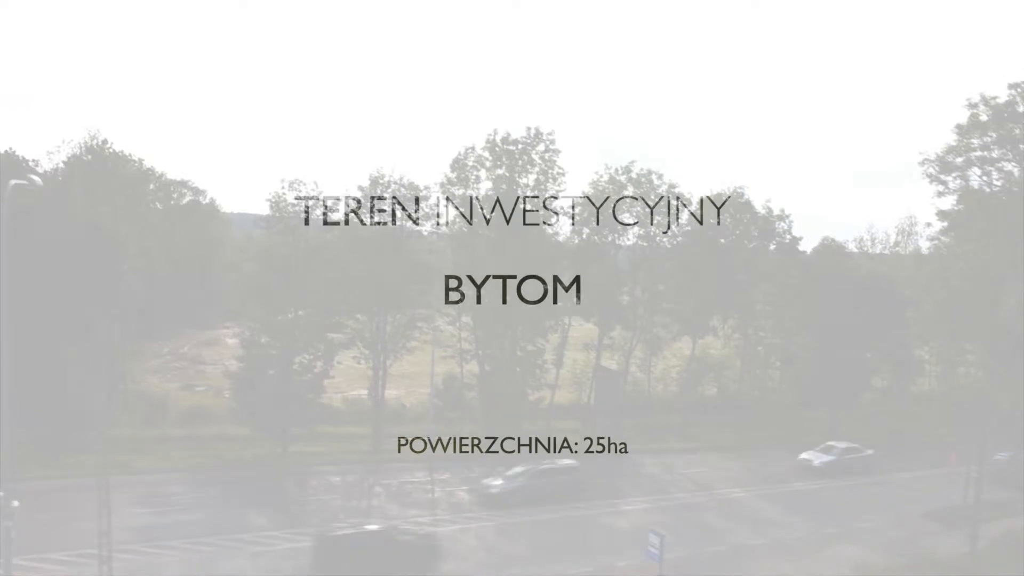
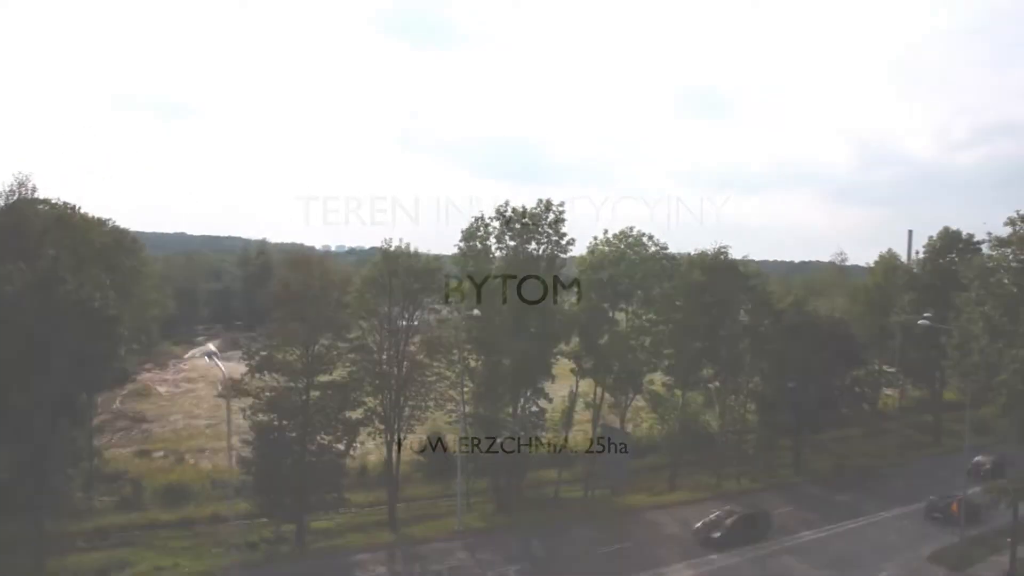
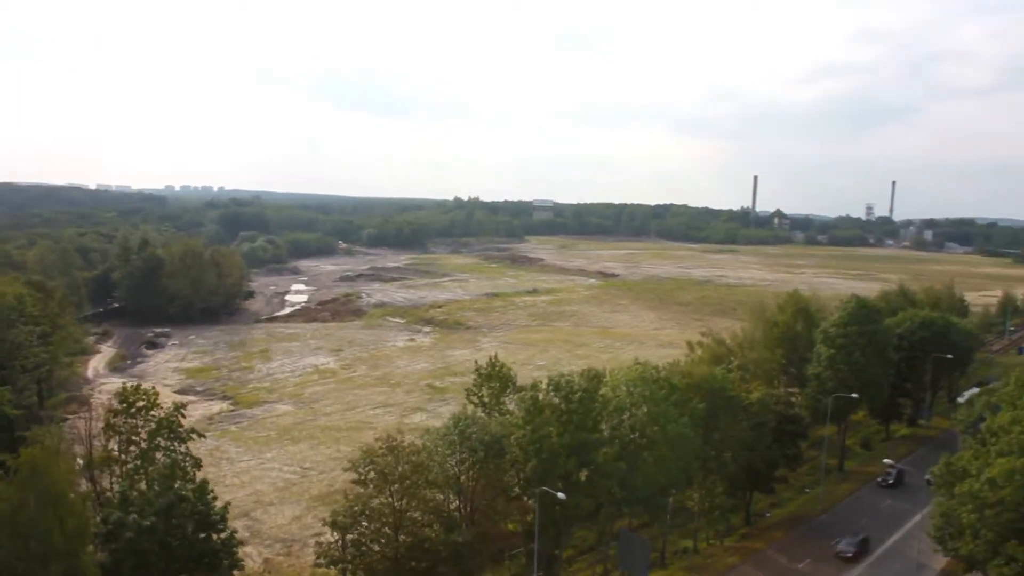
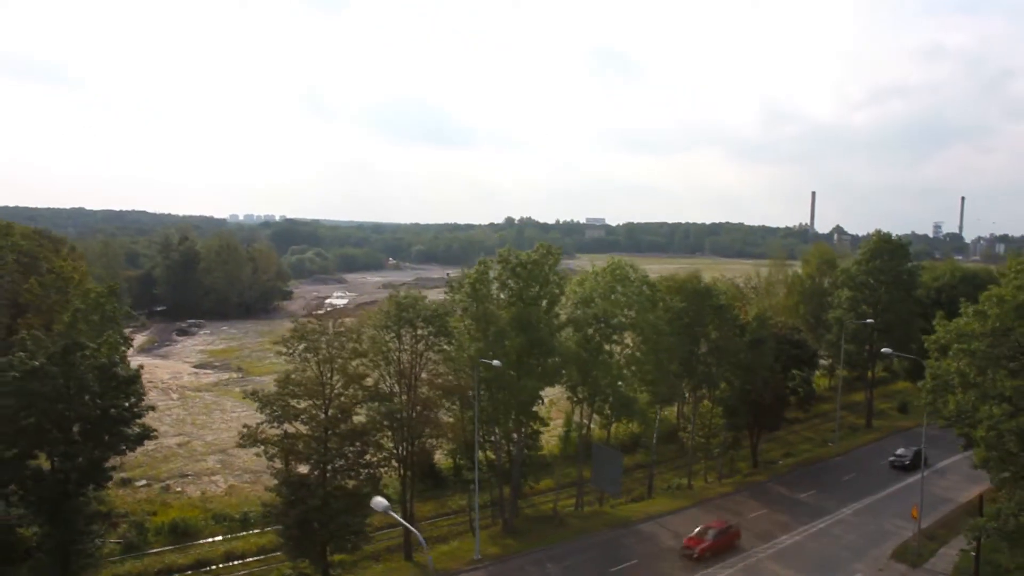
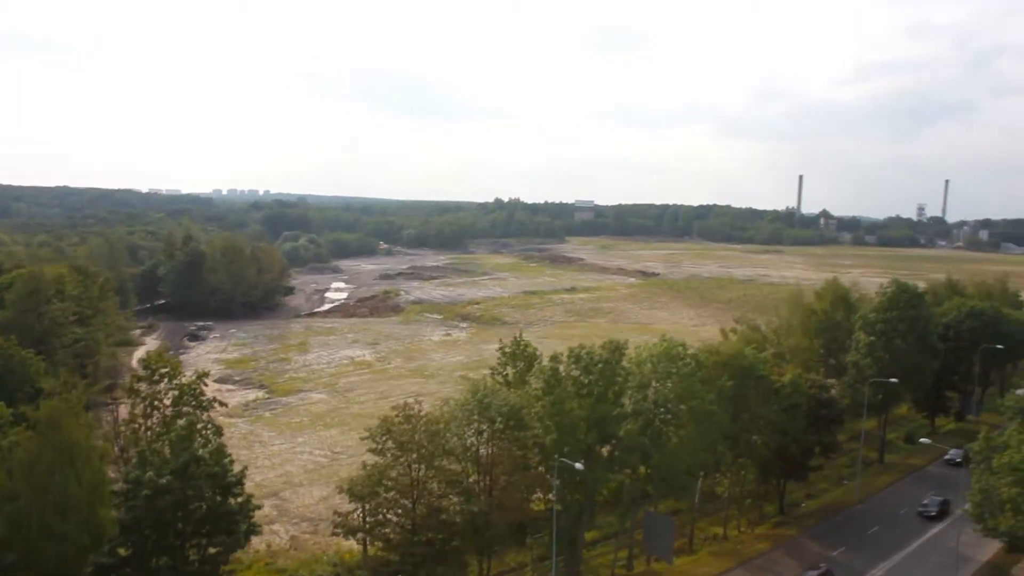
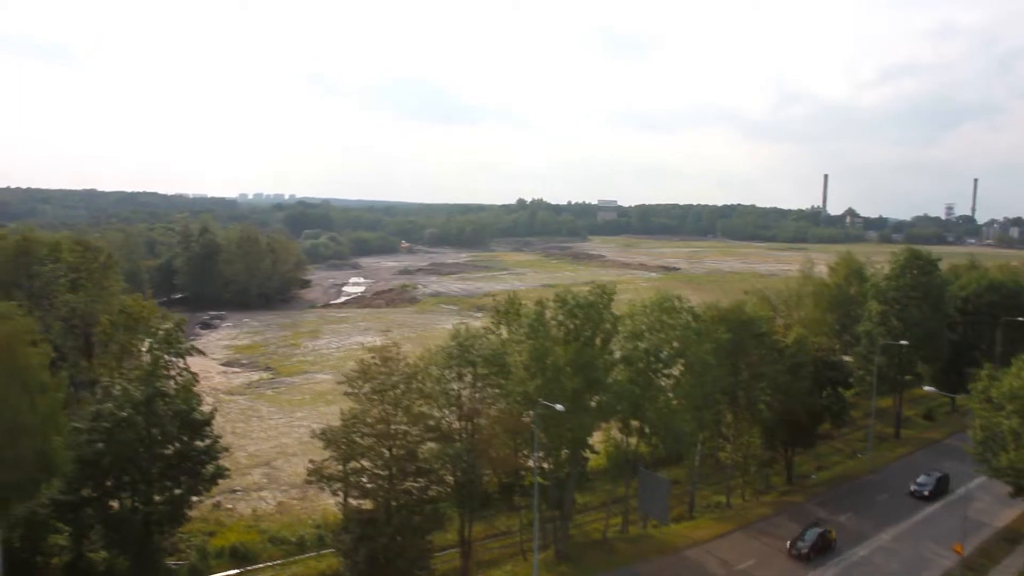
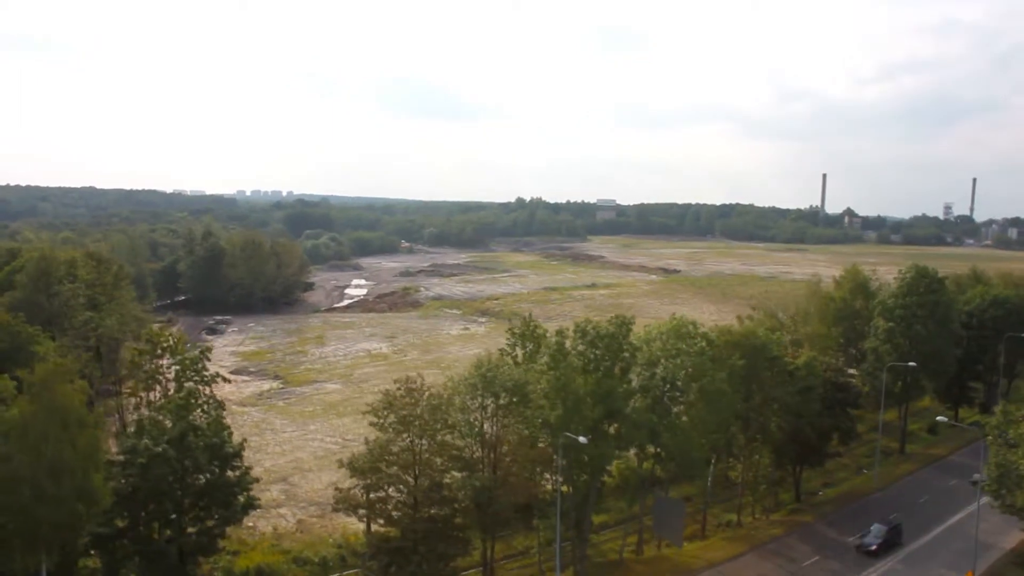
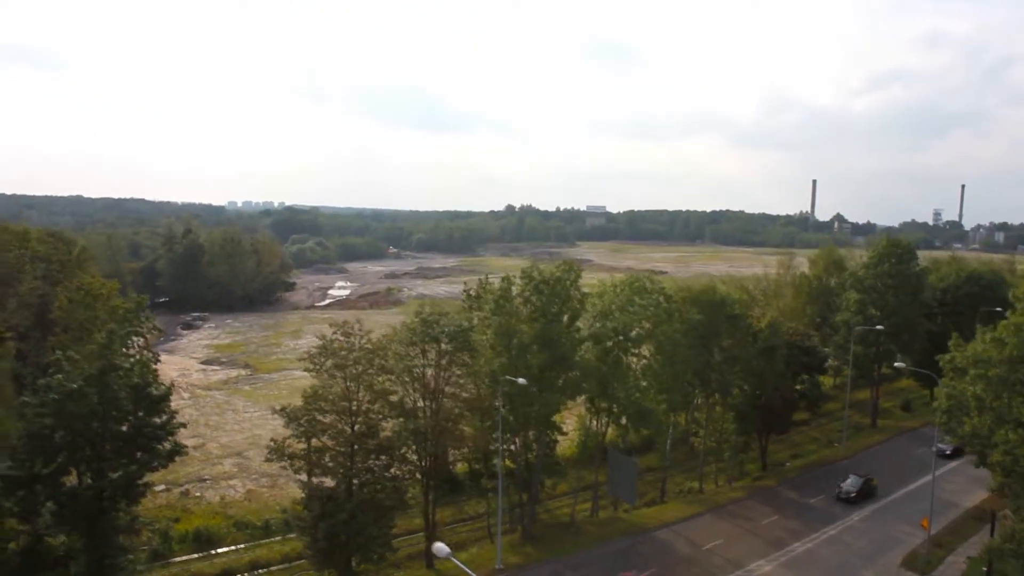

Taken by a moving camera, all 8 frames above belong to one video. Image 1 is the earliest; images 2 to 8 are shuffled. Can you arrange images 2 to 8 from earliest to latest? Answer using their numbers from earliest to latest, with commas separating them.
2, 4, 8, 6, 7, 5, 3
